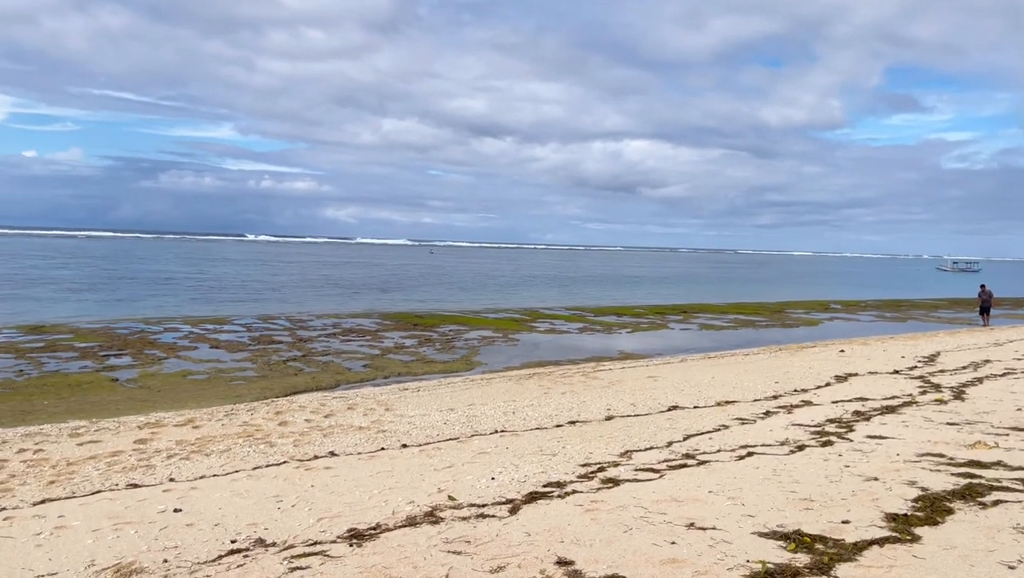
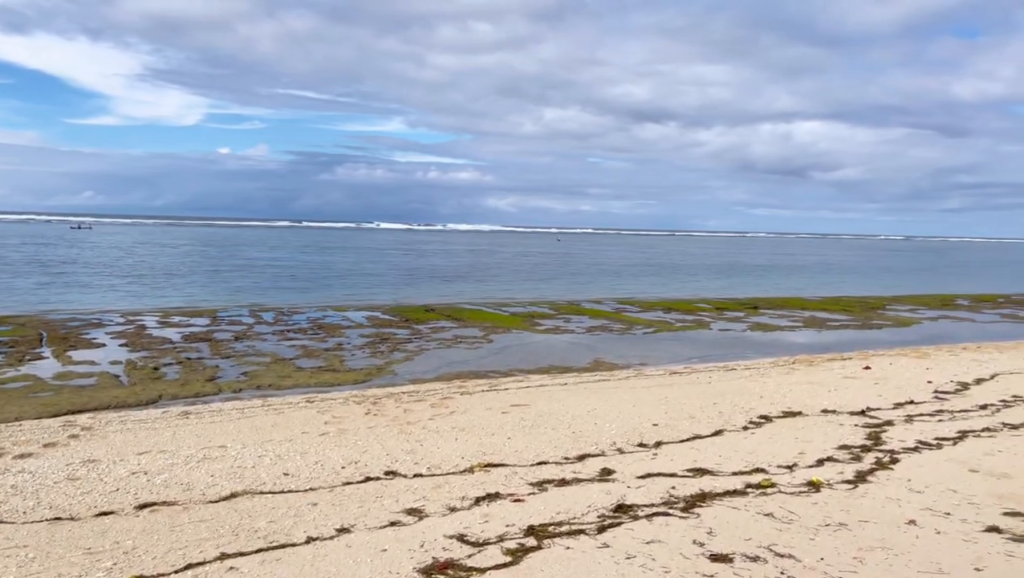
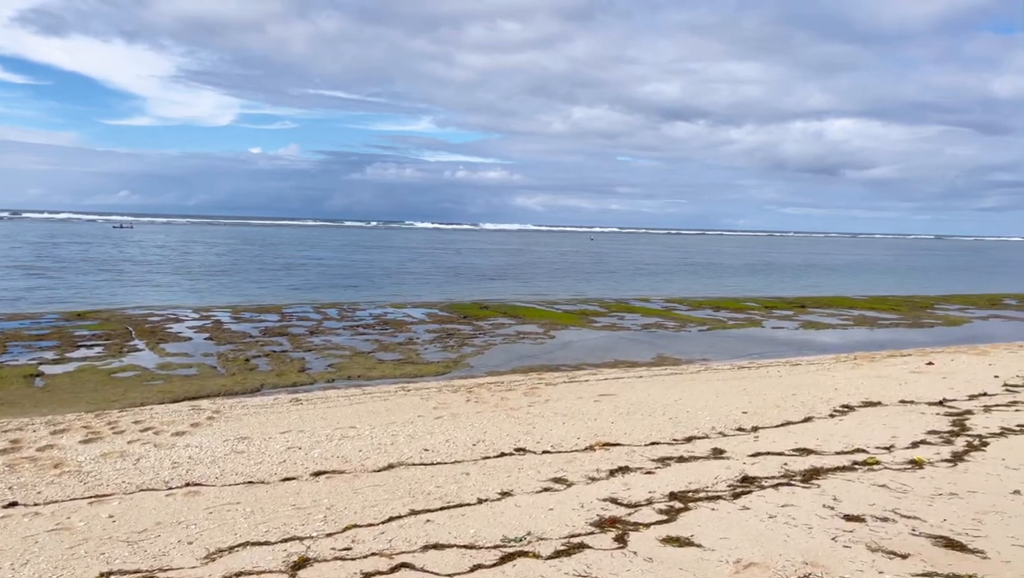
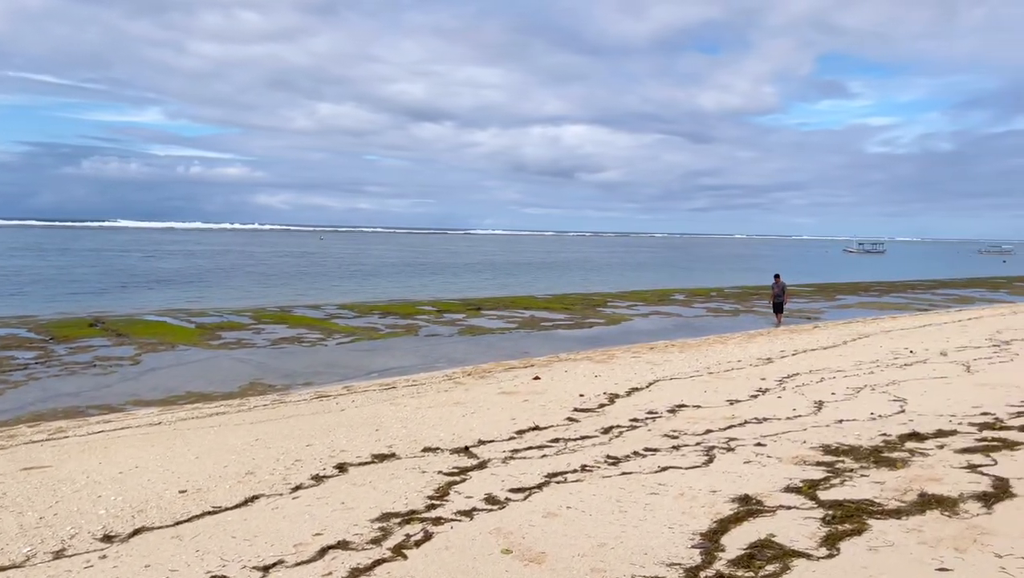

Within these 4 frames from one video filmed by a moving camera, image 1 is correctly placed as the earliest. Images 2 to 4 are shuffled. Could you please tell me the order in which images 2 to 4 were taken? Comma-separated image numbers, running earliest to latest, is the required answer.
3, 2, 4
